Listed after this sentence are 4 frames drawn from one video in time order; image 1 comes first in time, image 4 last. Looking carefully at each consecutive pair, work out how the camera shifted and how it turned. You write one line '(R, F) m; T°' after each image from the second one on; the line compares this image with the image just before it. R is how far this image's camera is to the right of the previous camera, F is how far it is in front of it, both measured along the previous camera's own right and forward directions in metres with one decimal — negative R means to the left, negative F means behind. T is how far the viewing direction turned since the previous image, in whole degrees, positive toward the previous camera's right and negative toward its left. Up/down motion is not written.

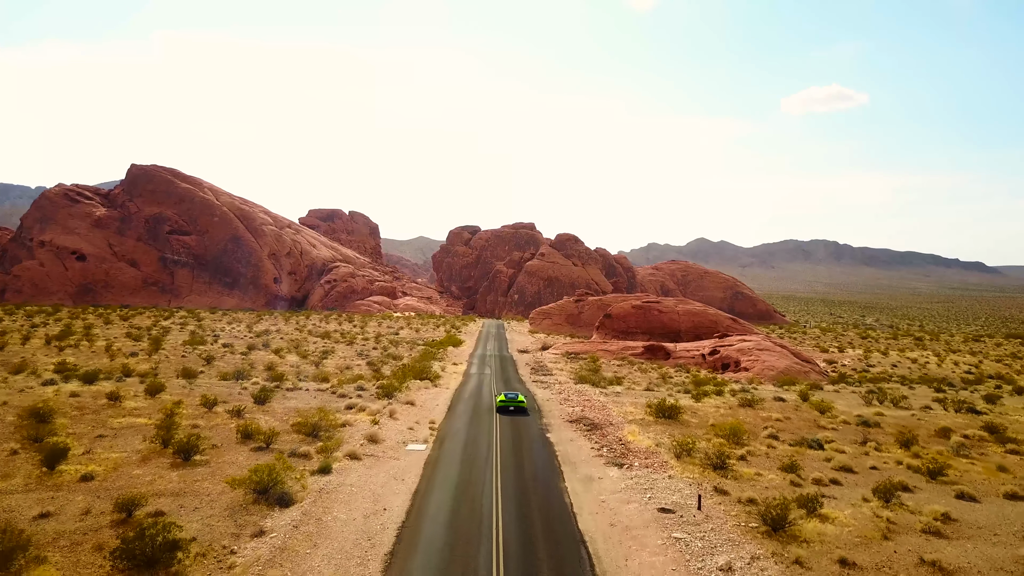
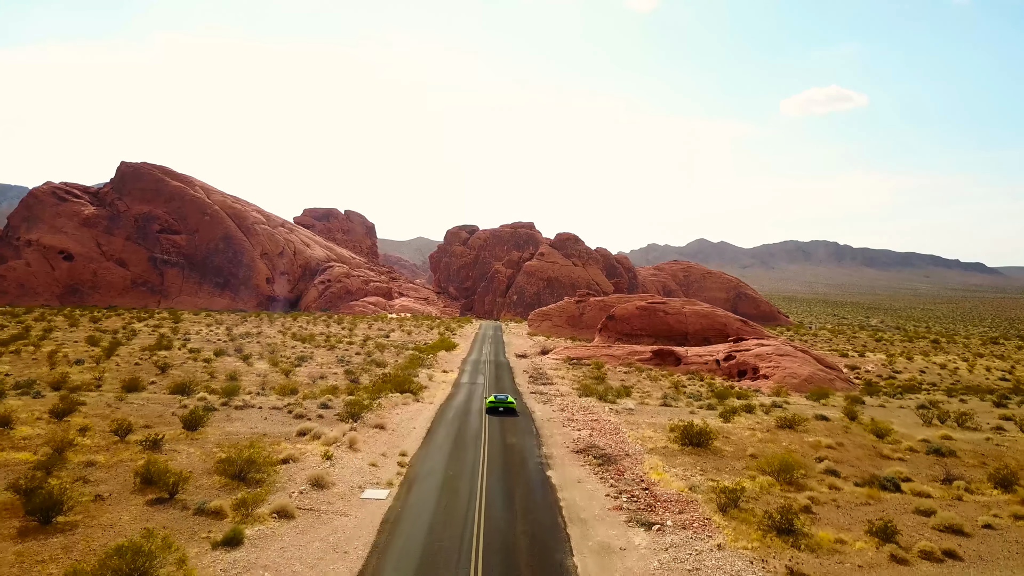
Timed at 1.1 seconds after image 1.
(+0.2, +3.5) m; 0°
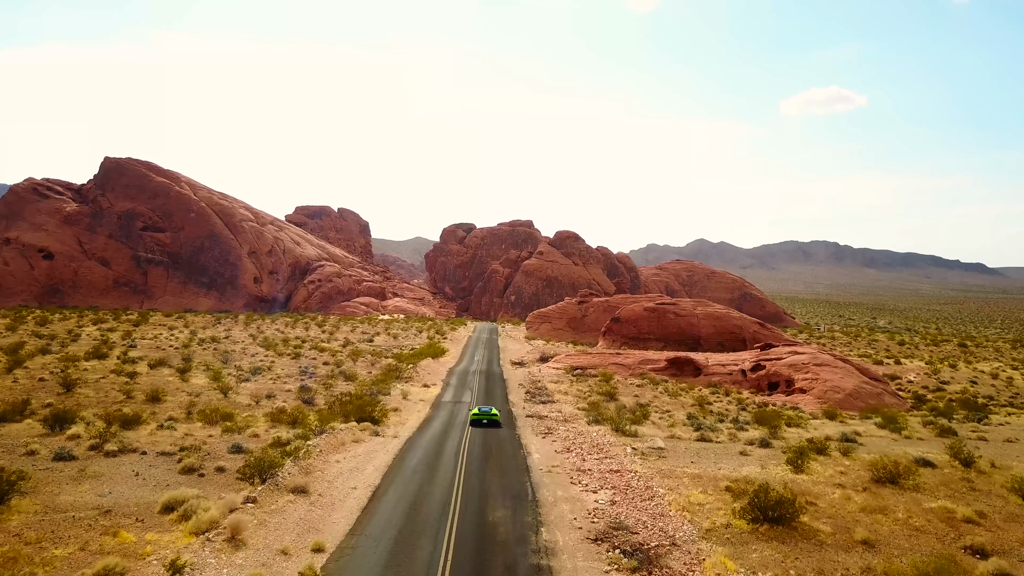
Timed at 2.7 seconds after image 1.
(+0.4, +5.1) m; 0°
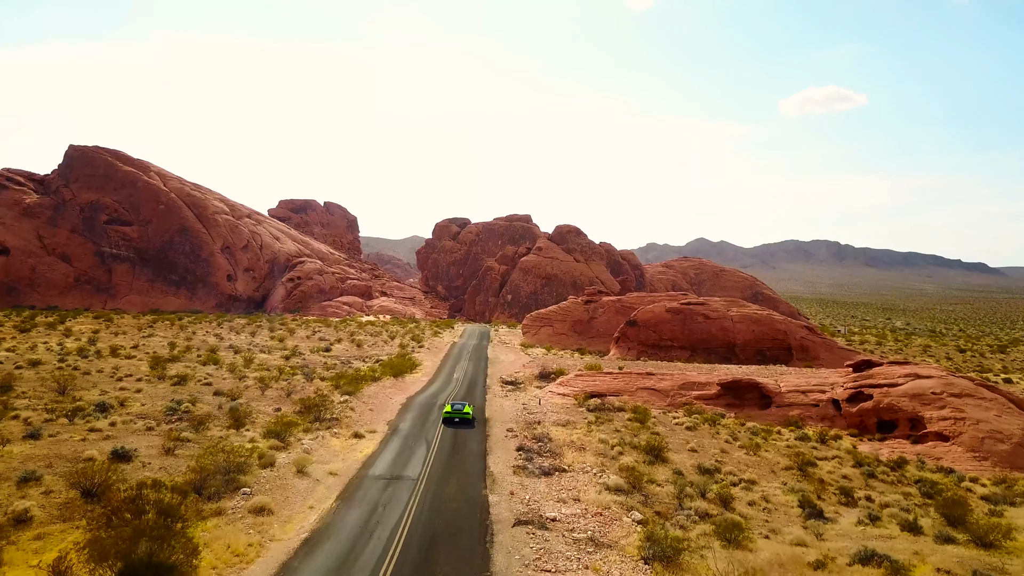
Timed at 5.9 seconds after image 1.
(+0.6, +10.4) m; 0°
